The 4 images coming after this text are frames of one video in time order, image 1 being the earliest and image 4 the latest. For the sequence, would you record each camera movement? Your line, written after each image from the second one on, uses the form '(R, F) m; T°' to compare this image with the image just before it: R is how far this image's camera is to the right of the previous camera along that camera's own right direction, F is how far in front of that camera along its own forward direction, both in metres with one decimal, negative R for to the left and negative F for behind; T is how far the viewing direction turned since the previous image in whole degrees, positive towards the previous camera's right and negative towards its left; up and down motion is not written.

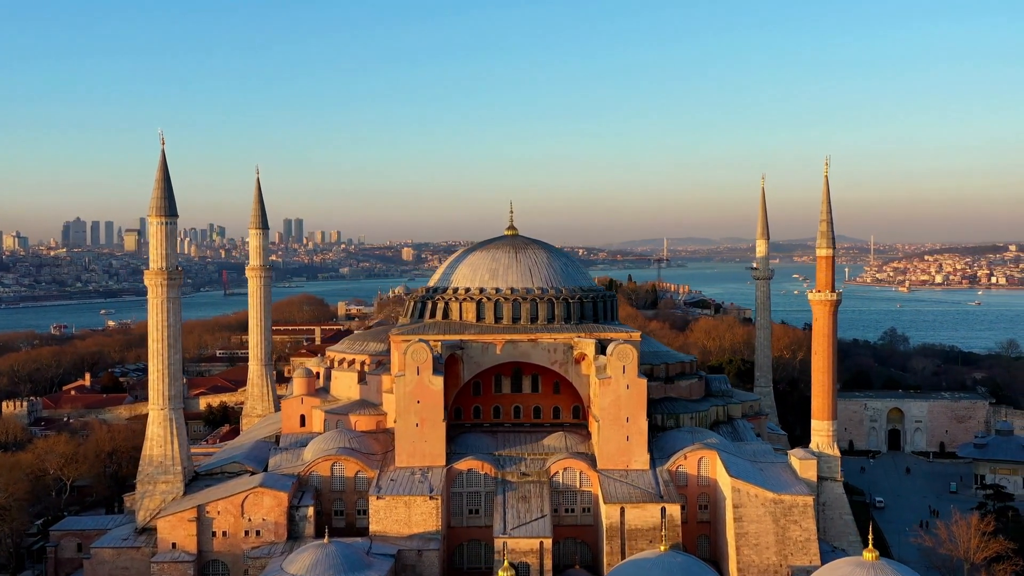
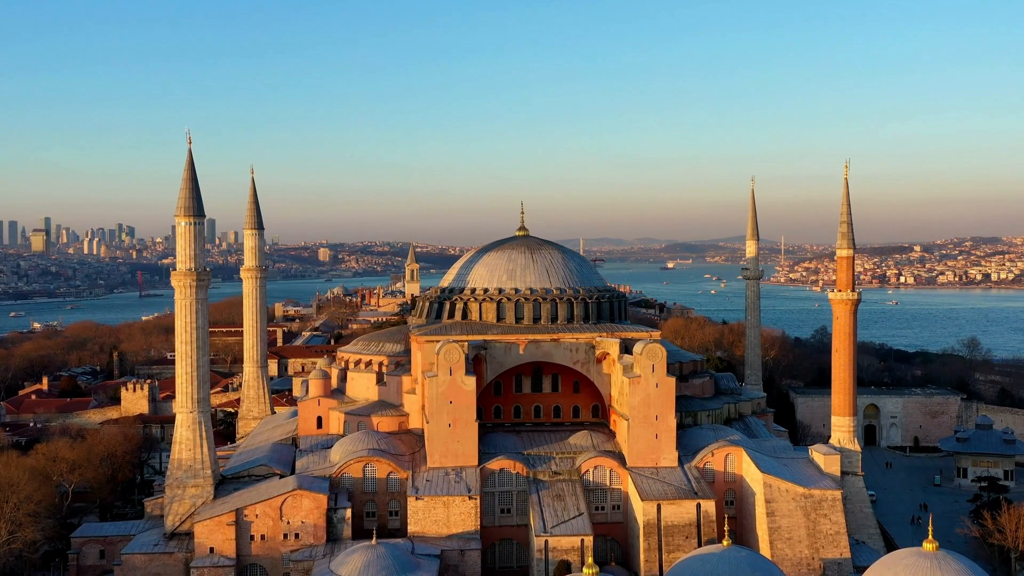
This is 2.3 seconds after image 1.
(-6.3, -0.2) m; +3°
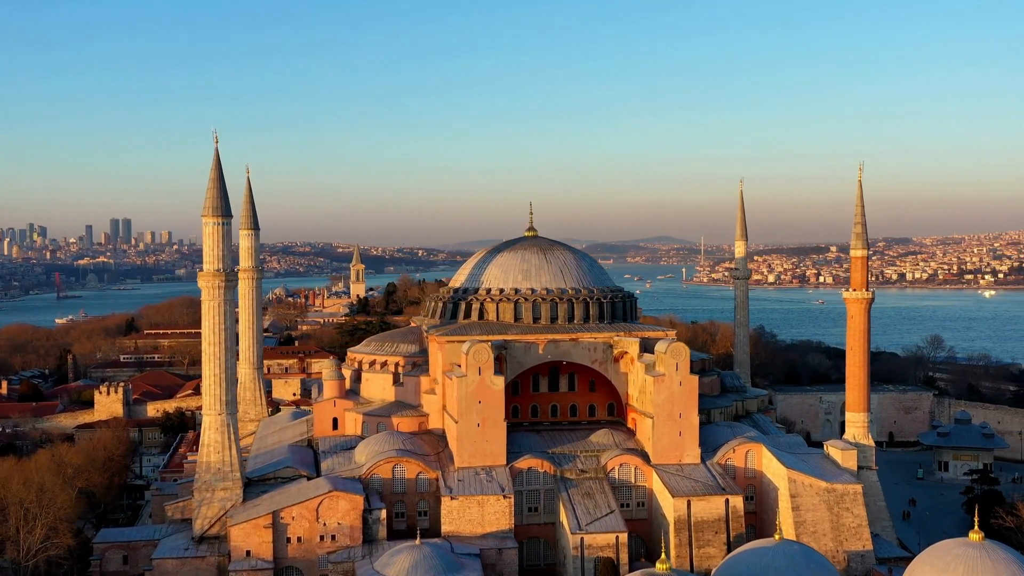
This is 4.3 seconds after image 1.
(-5.8, -0.4) m; +3°
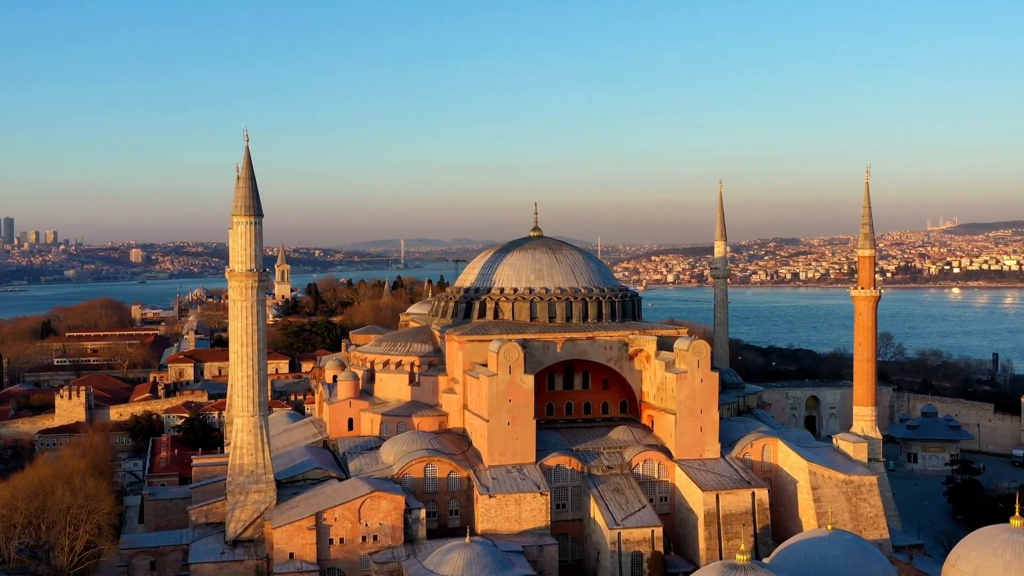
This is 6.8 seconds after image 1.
(-7.3, -0.3) m; +4°
